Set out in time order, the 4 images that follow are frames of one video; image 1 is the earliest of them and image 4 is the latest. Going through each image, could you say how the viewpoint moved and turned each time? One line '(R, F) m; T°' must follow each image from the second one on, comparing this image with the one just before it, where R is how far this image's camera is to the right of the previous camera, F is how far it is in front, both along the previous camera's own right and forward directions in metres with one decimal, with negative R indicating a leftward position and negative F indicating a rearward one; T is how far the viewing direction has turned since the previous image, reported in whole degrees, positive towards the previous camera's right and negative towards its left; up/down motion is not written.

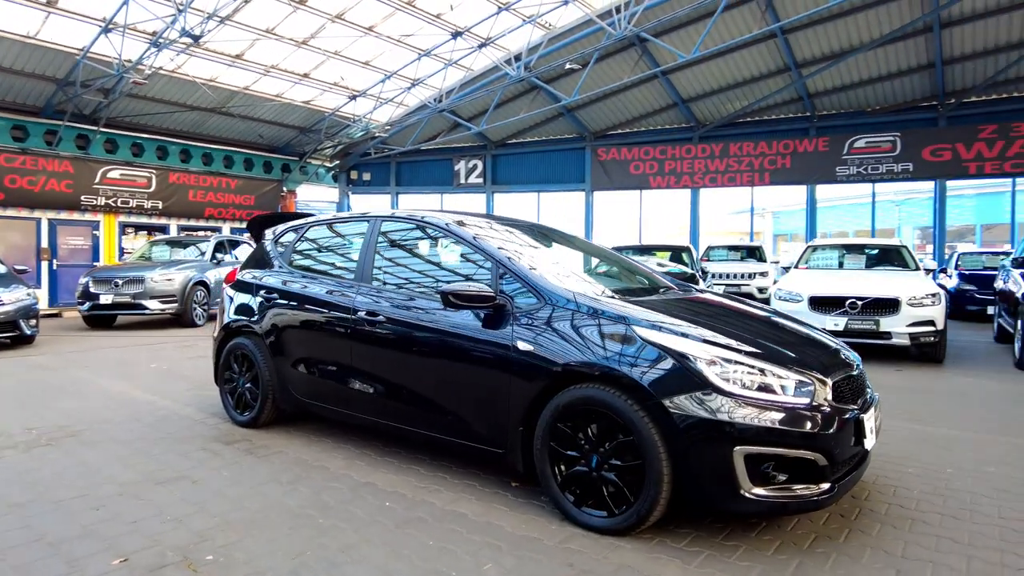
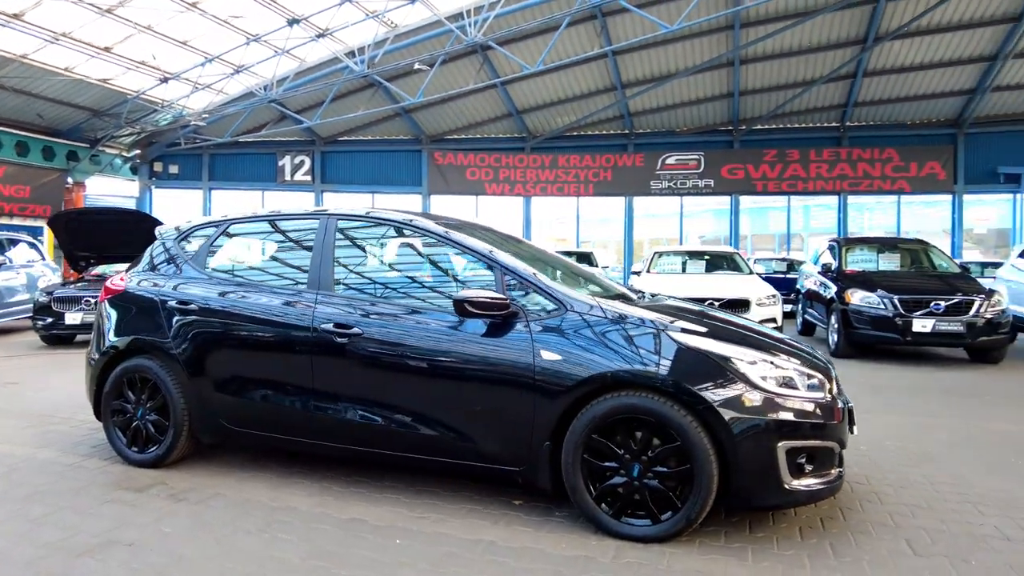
(-1.2, +0.4) m; +18°
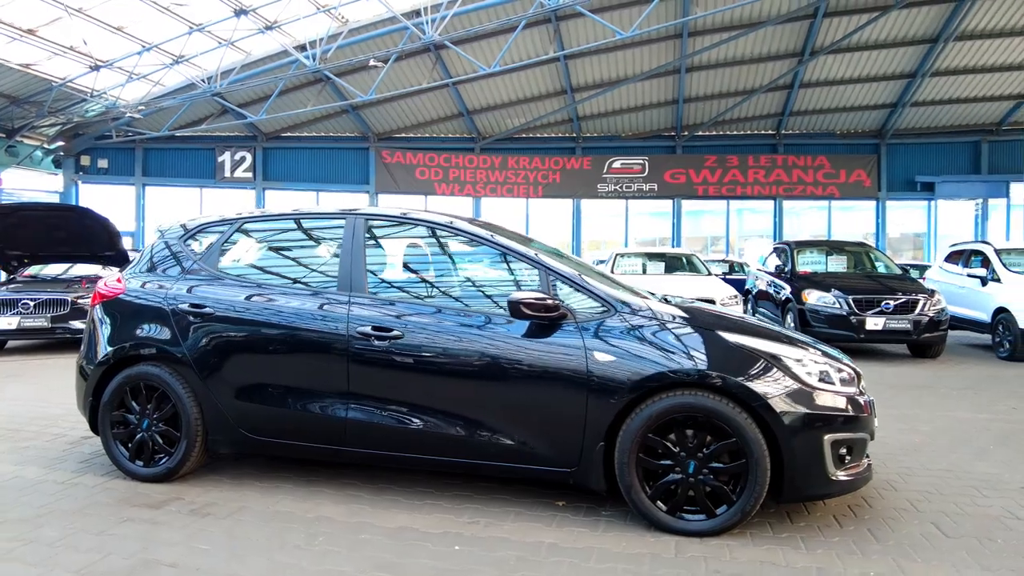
(-0.7, 0.0) m; +6°
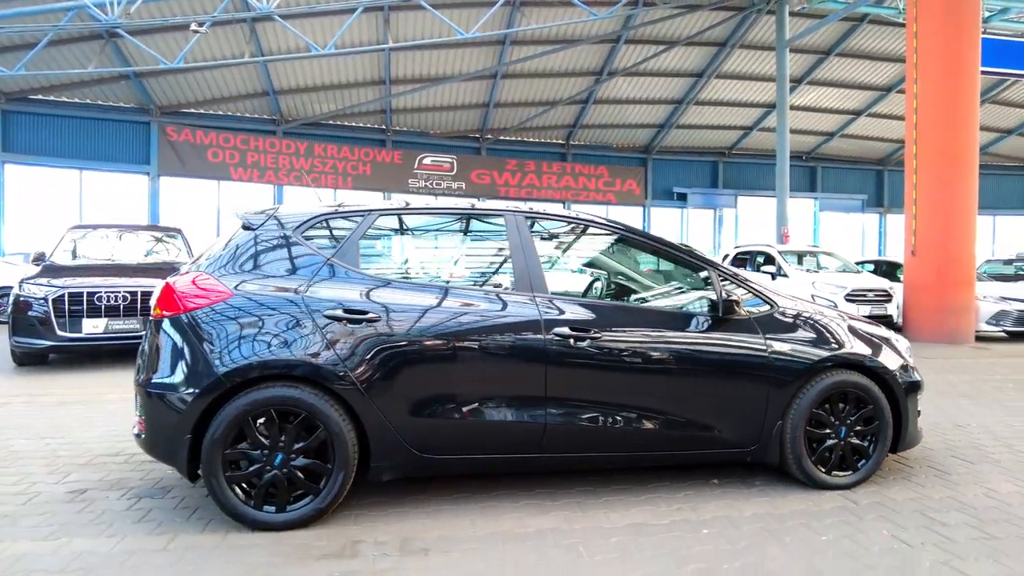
(-2.6, +0.6) m; +24°
